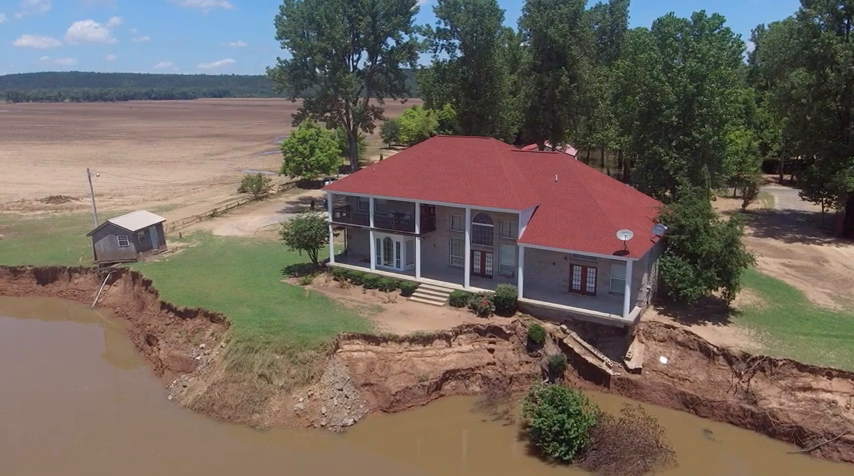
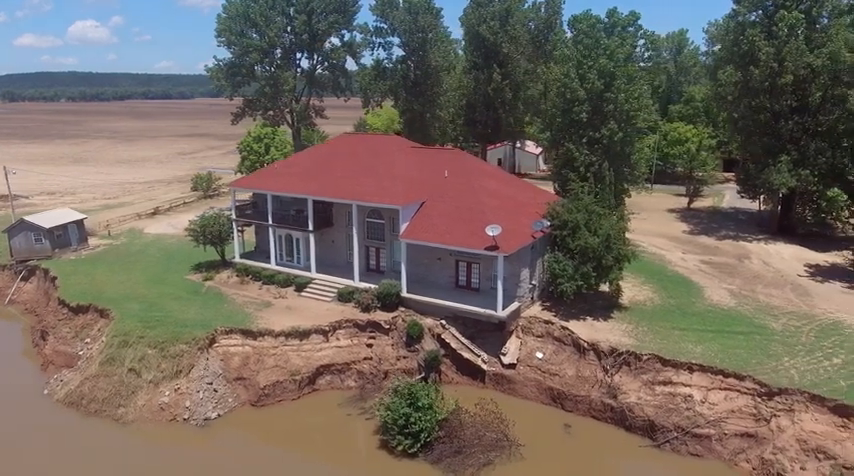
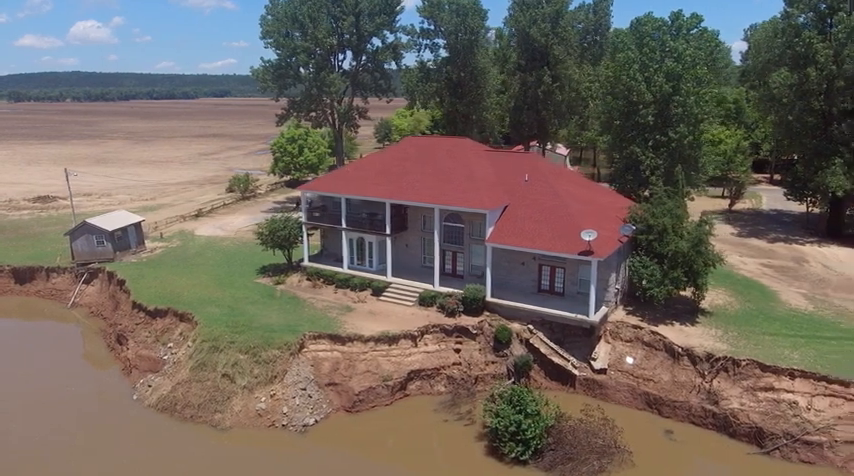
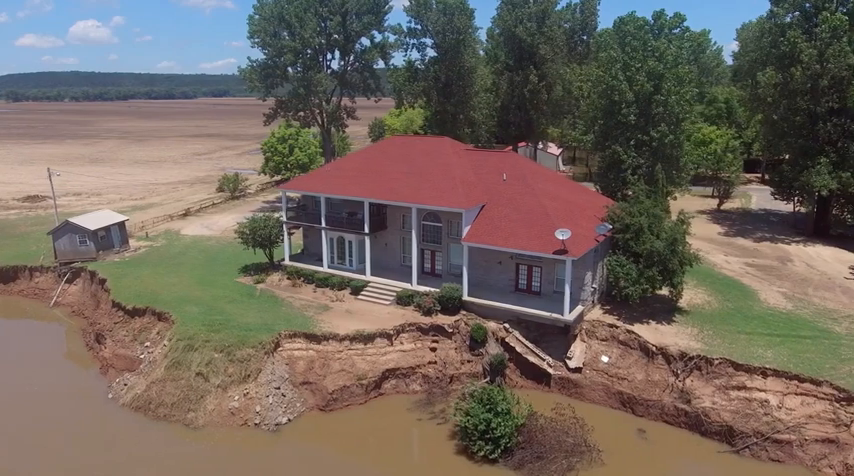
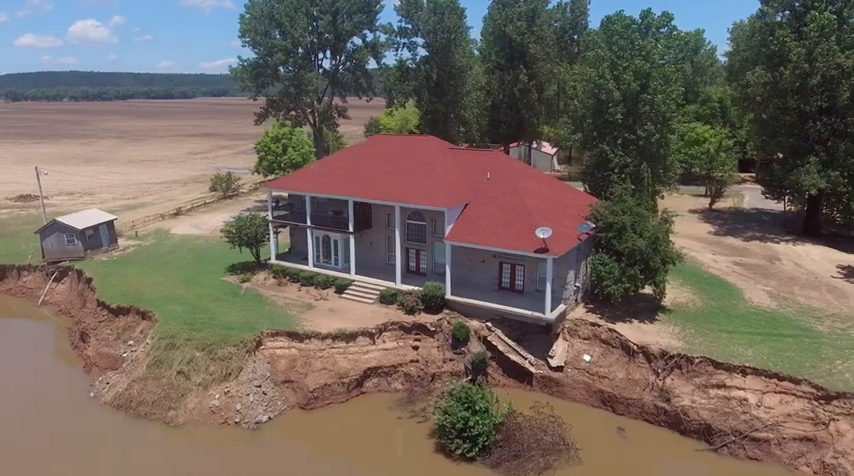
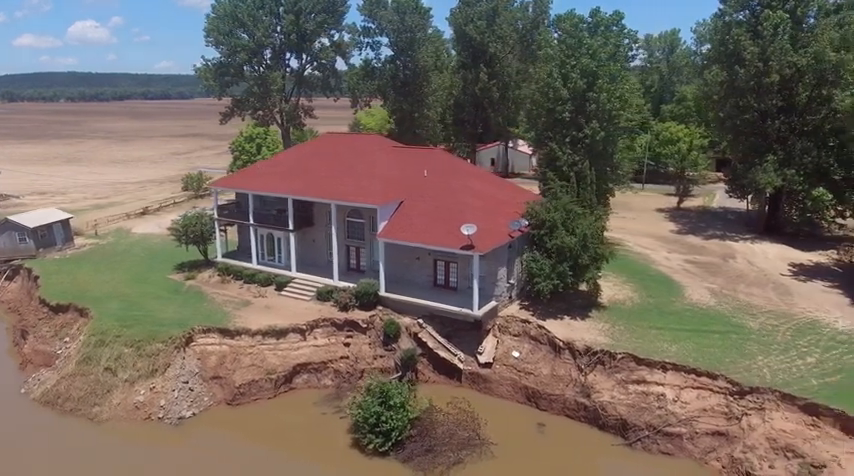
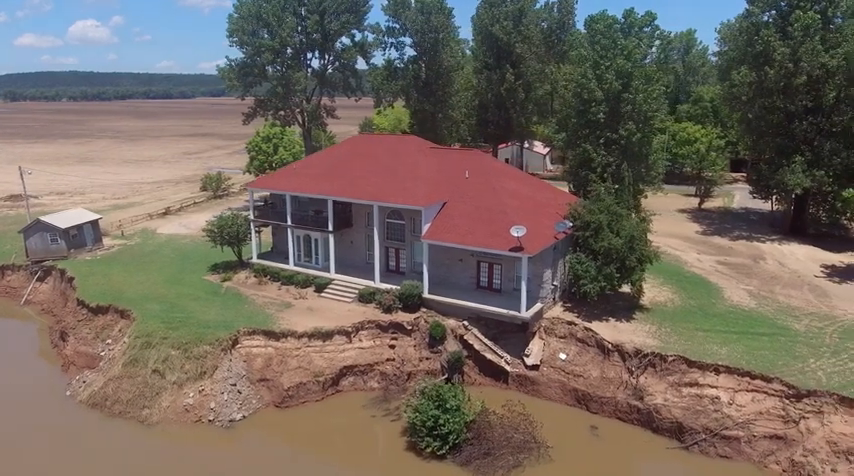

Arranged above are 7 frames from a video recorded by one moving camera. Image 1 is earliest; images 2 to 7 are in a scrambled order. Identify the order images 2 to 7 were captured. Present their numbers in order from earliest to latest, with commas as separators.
3, 4, 5, 7, 2, 6
